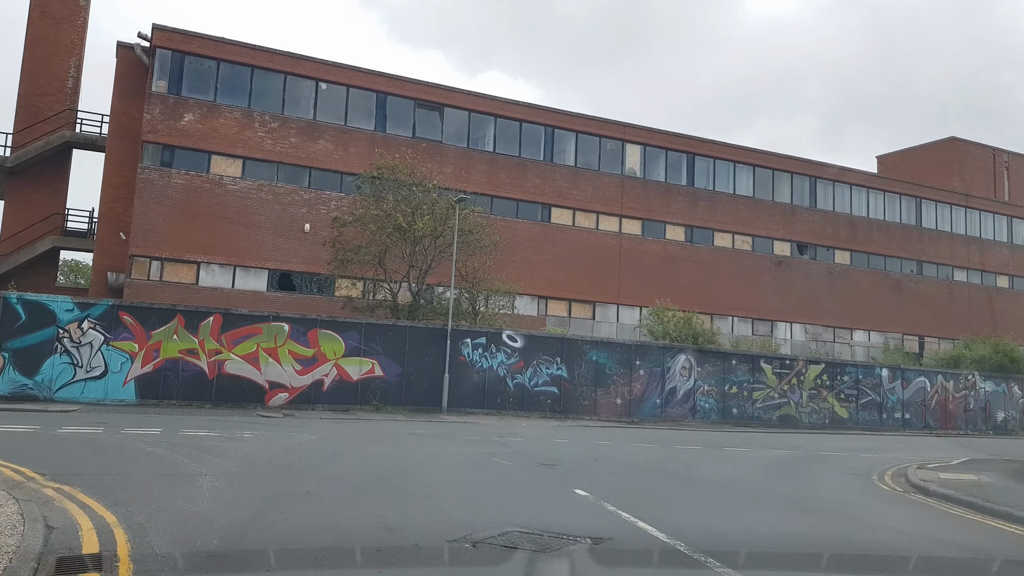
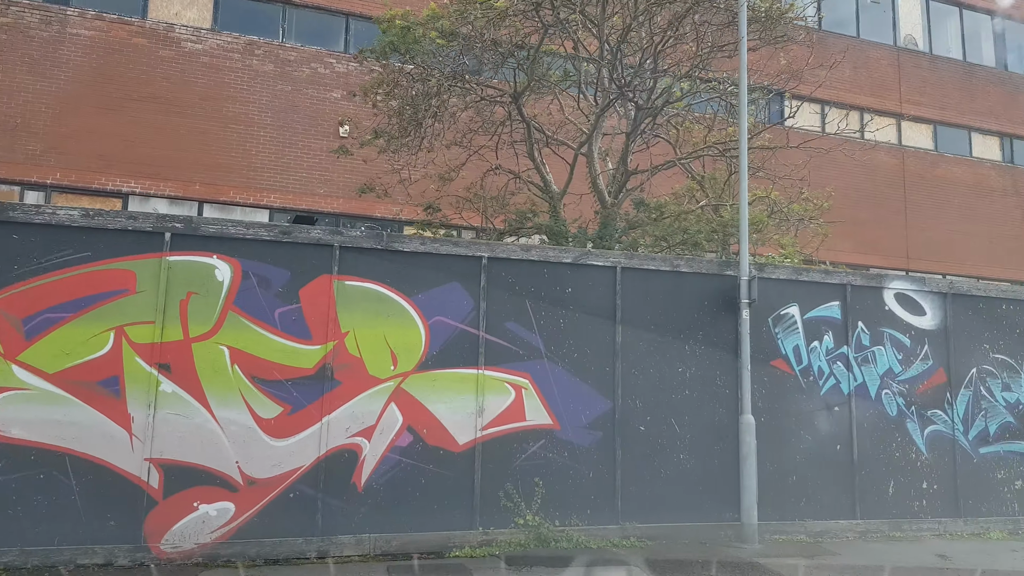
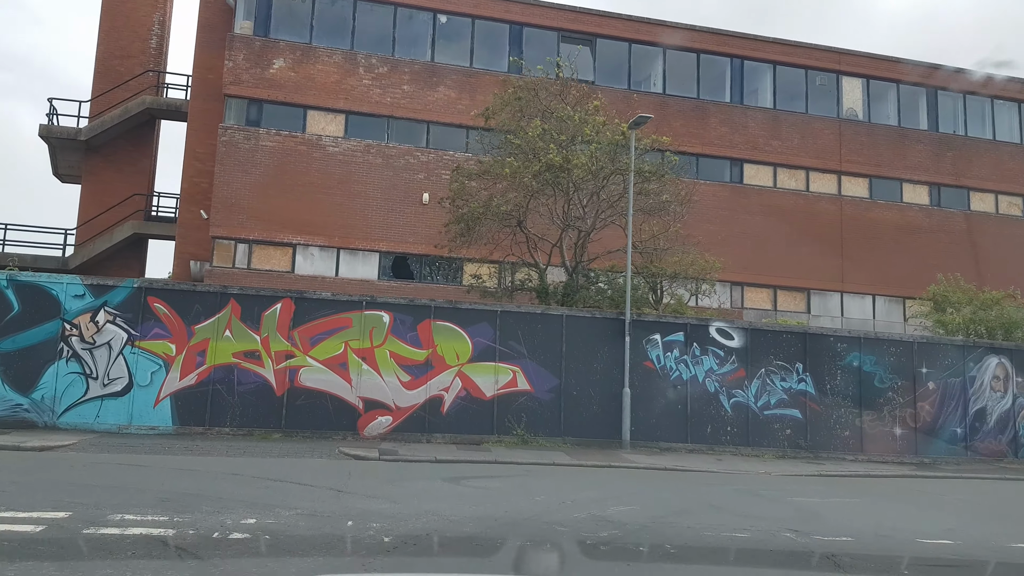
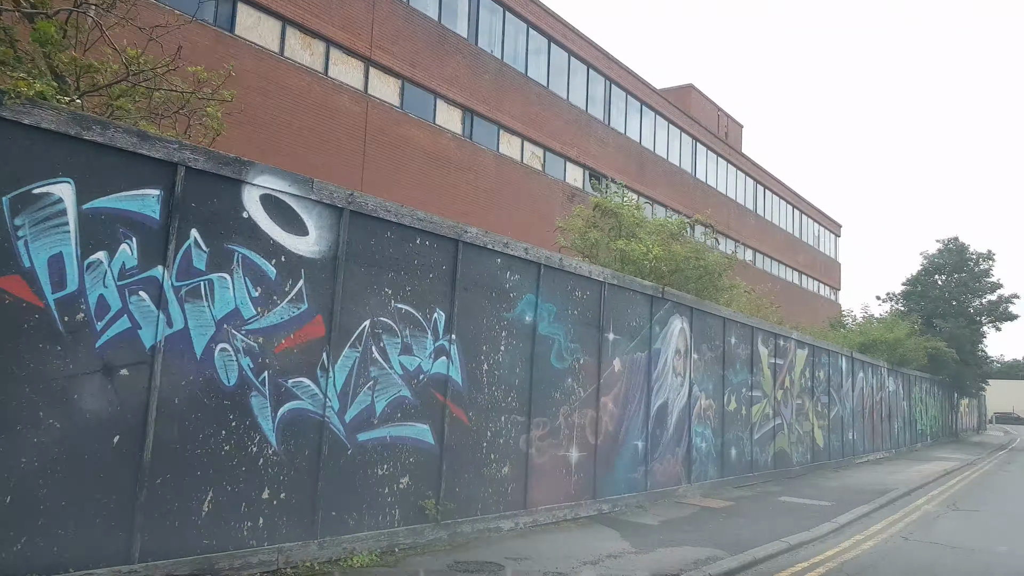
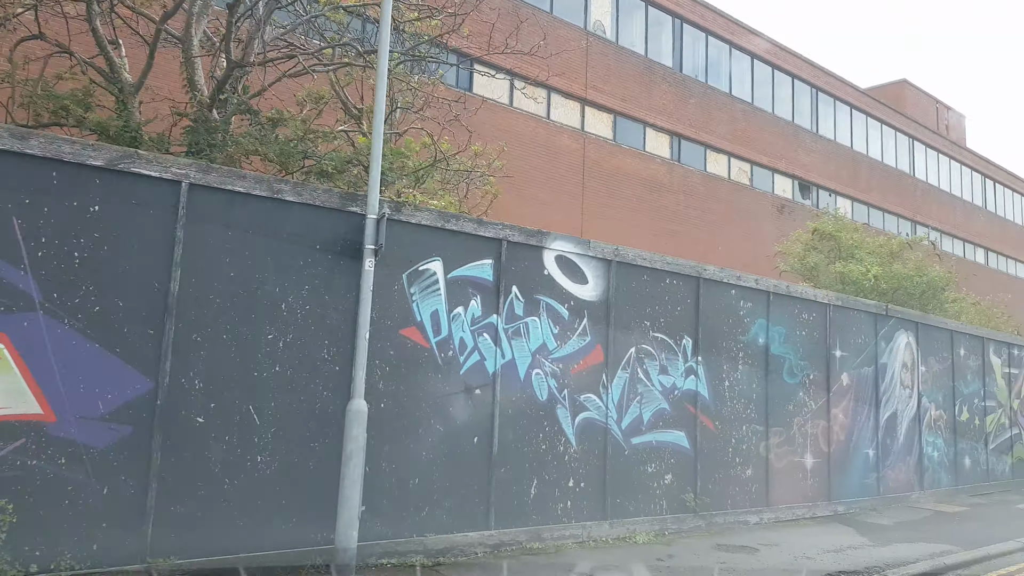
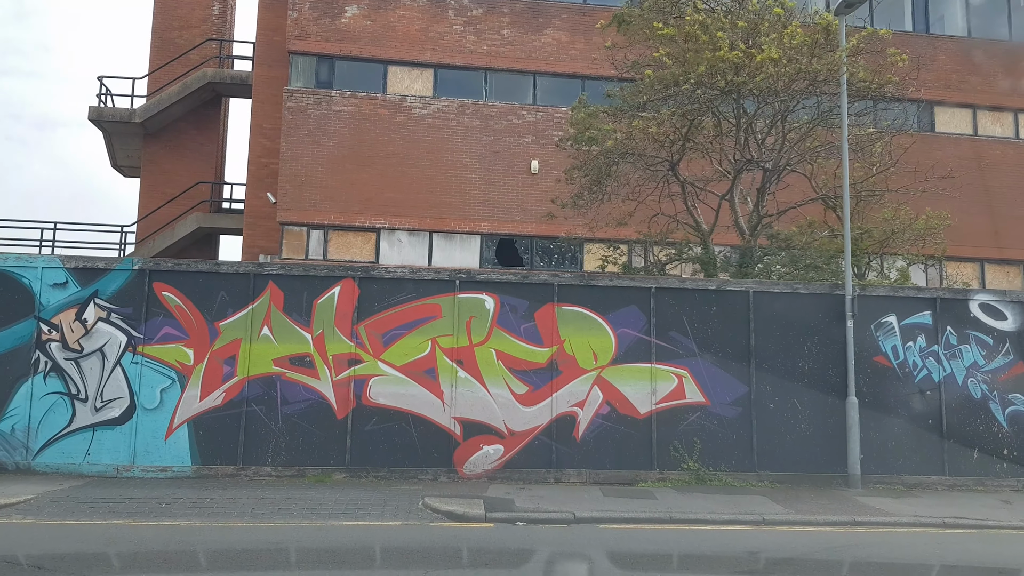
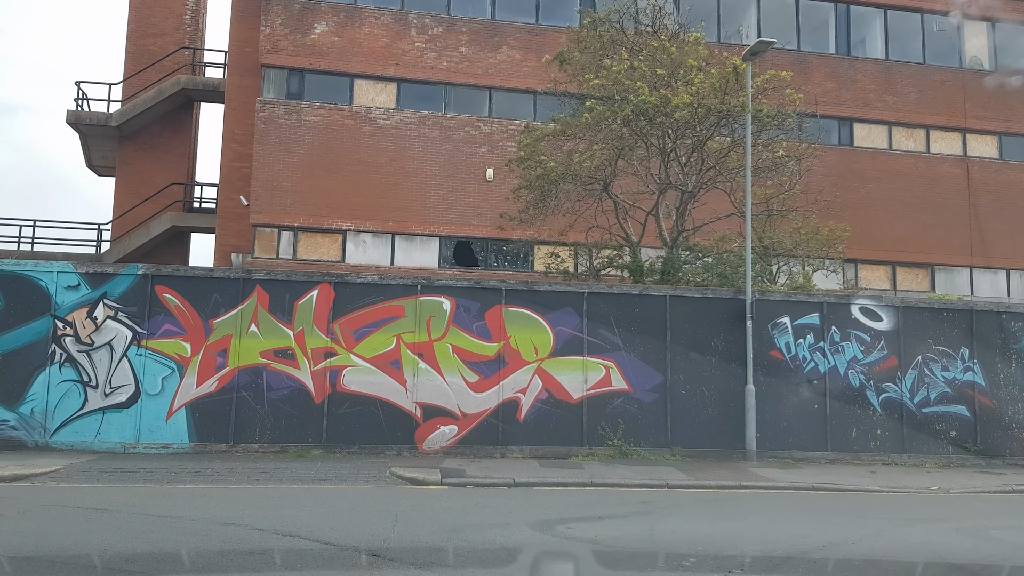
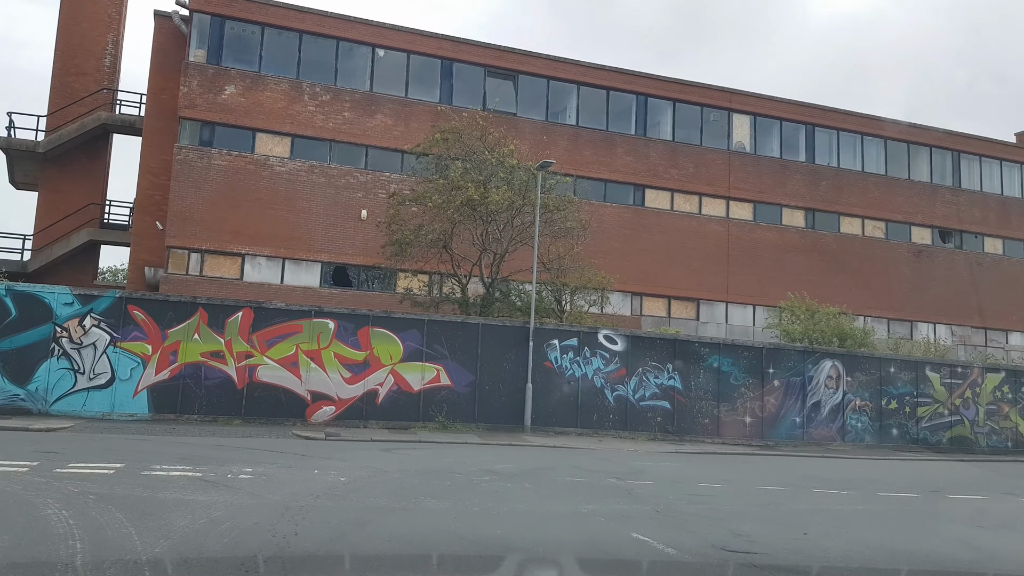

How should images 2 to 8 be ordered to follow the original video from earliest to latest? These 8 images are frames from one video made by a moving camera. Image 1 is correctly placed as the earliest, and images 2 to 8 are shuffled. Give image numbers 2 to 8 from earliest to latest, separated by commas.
8, 3, 7, 6, 2, 5, 4
